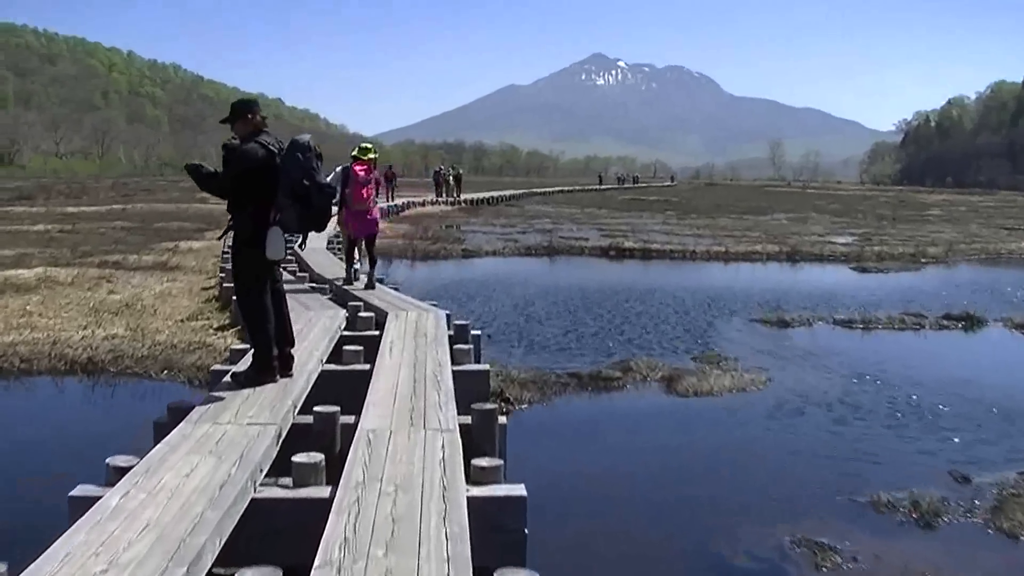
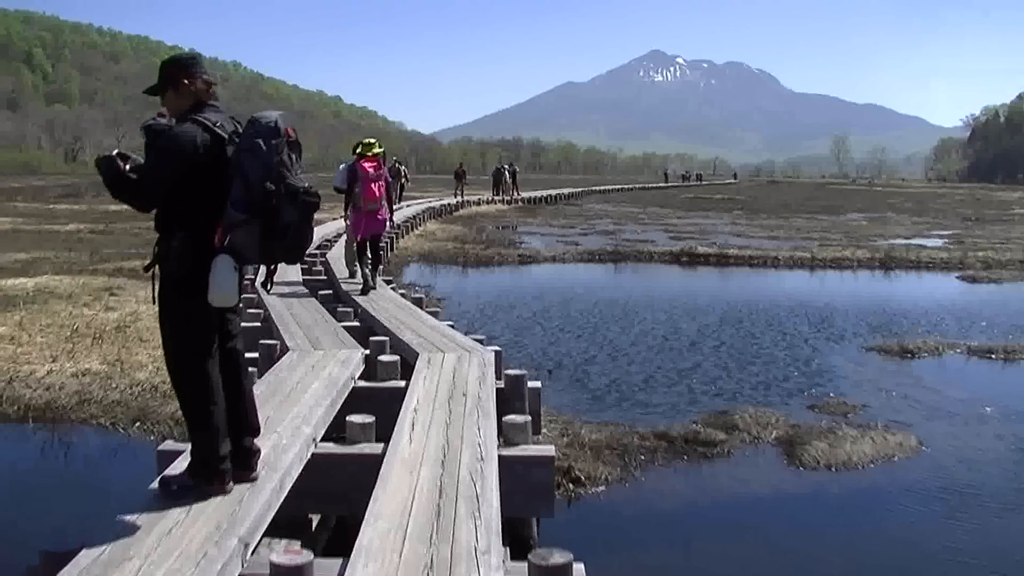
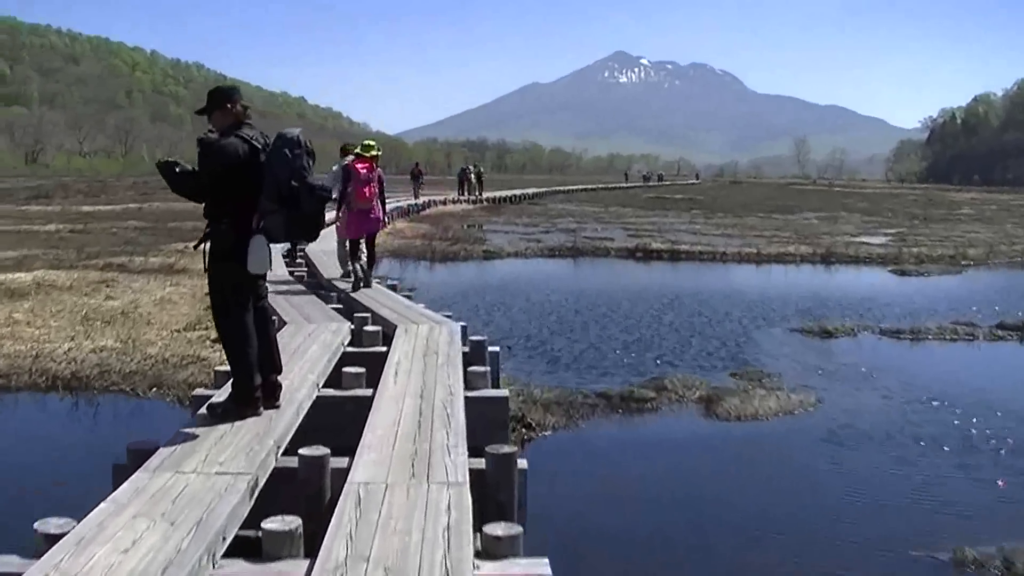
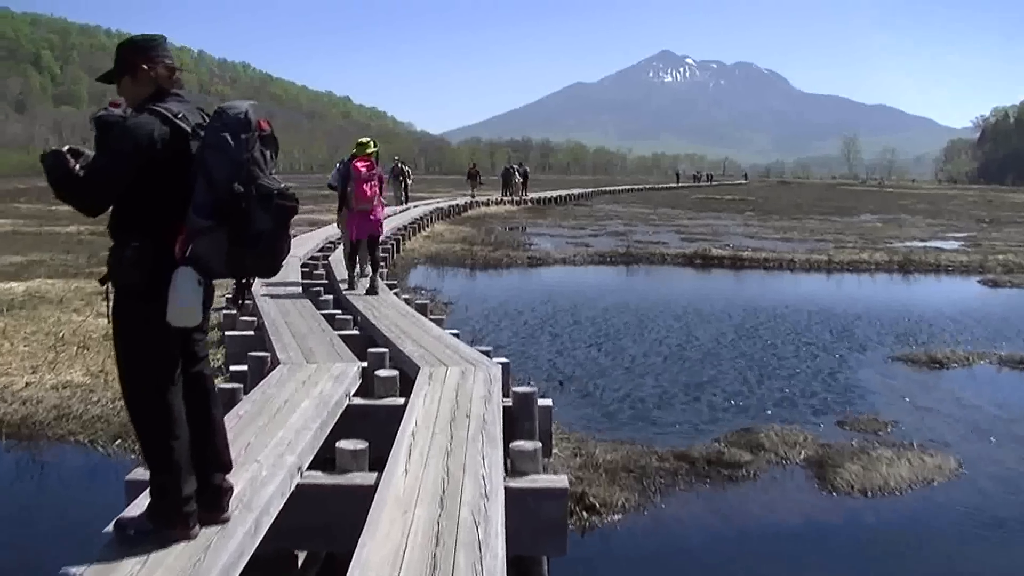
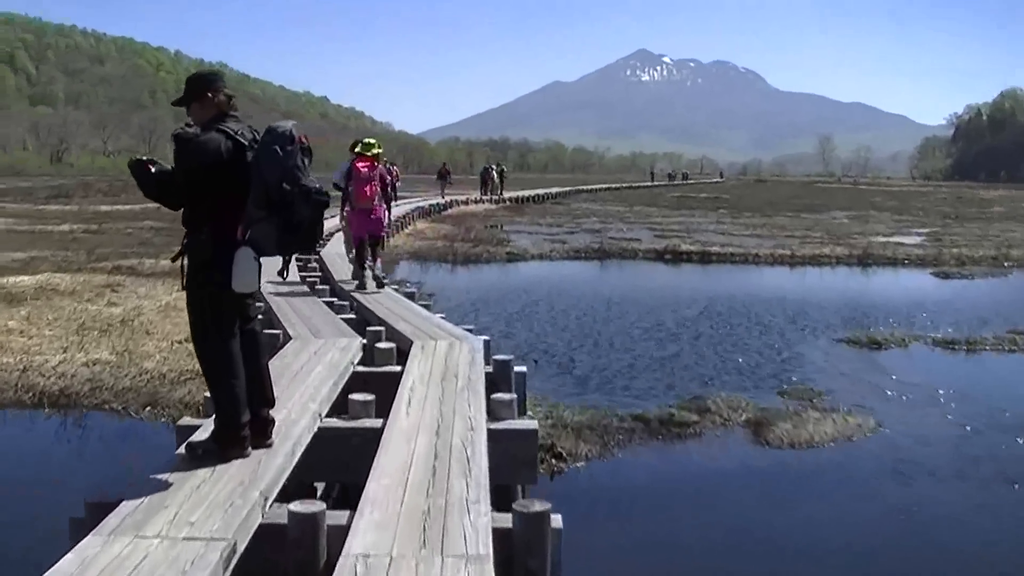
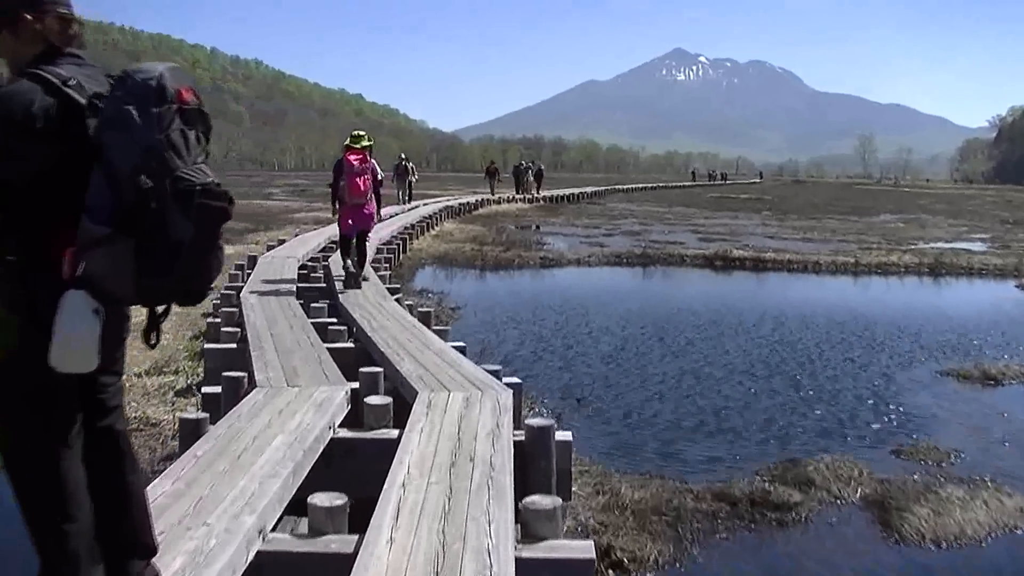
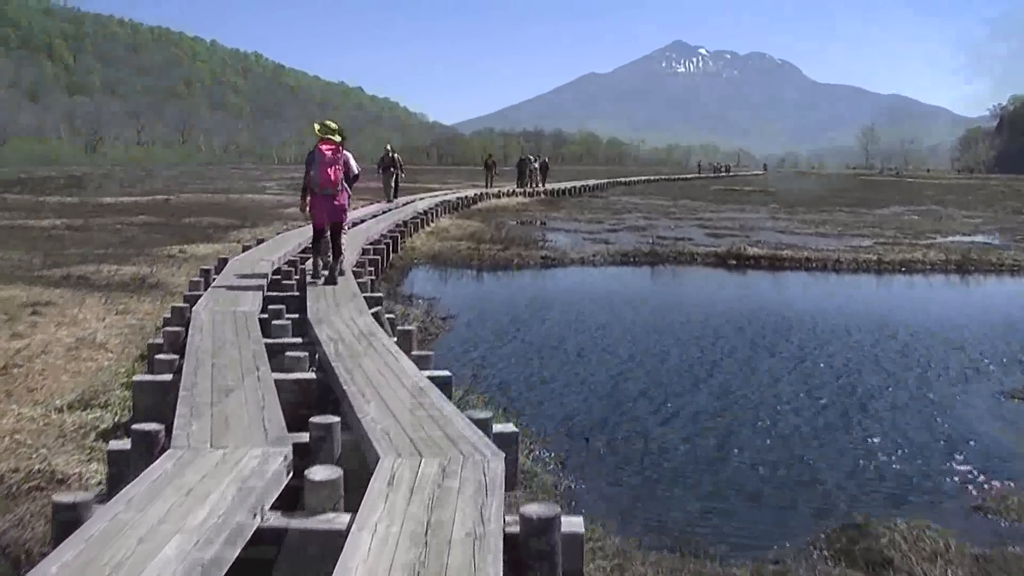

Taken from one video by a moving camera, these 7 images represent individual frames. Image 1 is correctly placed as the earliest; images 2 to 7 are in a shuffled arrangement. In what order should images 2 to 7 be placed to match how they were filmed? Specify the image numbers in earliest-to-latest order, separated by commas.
3, 5, 2, 4, 6, 7
